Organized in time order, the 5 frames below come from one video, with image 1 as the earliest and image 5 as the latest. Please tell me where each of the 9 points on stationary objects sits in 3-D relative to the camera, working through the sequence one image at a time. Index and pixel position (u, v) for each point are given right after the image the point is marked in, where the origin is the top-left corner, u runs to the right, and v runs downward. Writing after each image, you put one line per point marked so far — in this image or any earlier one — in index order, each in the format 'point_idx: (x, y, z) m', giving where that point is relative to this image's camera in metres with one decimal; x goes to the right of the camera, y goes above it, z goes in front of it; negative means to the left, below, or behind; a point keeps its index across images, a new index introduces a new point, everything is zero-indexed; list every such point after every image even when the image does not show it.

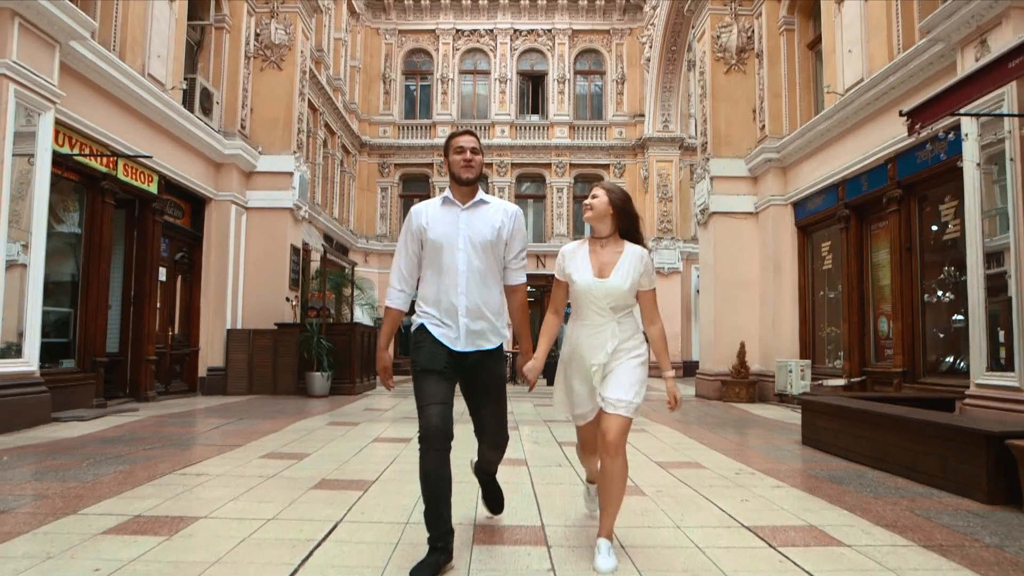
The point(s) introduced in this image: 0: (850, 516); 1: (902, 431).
0: (+1.9, -1.3, +4.0) m
1: (+2.8, -1.0, +5.2) m
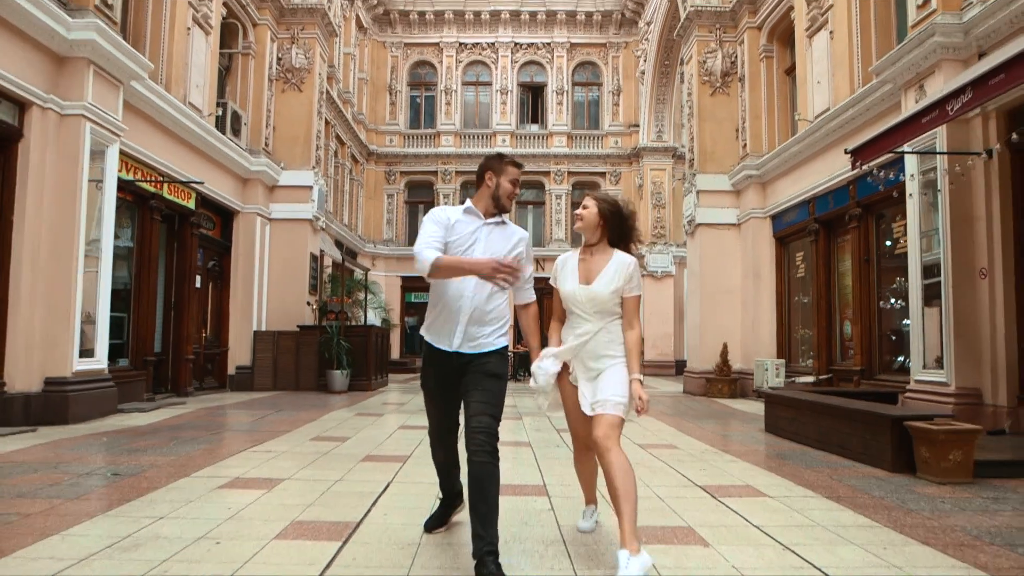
0: (+1.9, -1.4, +5.2) m
1: (+2.9, -1.1, +6.3) m
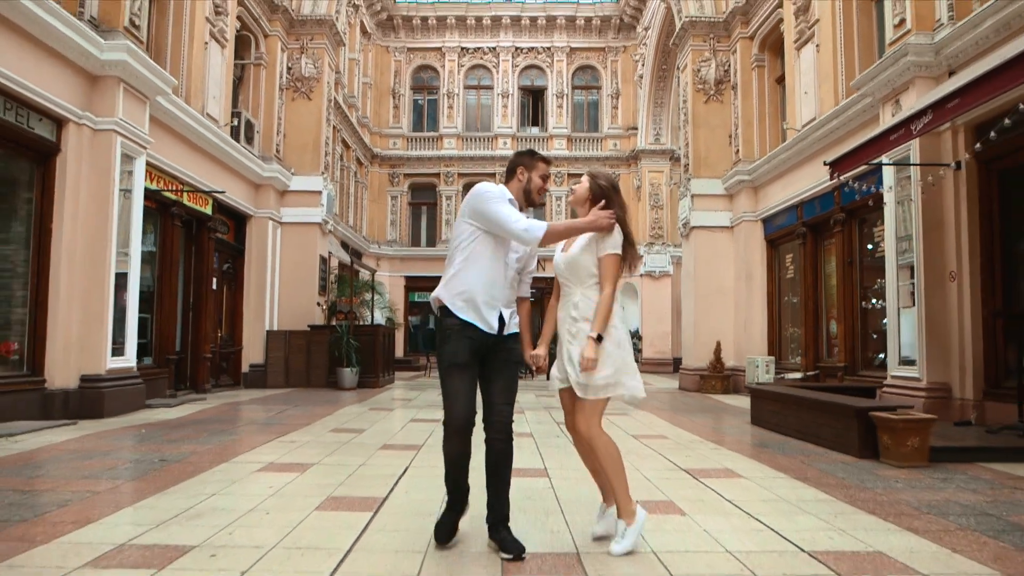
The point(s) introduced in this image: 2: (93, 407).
0: (+2.0, -1.4, +5.8) m
1: (+2.9, -1.2, +6.9) m
2: (-4.9, -1.4, +8.4) m
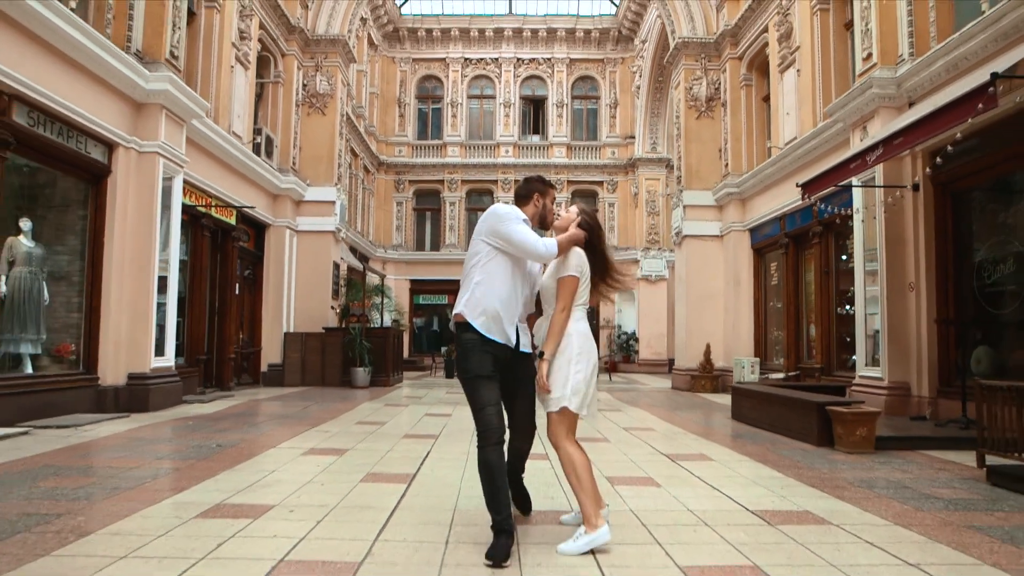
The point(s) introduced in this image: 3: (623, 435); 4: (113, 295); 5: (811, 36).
0: (+2.0, -1.5, +6.7) m
1: (+2.9, -1.3, +7.9) m
2: (-4.8, -1.5, +9.3) m
3: (+1.2, -1.6, +7.8) m
4: (-5.1, -0.1, +9.3) m
5: (+5.0, +4.2, +12.2) m
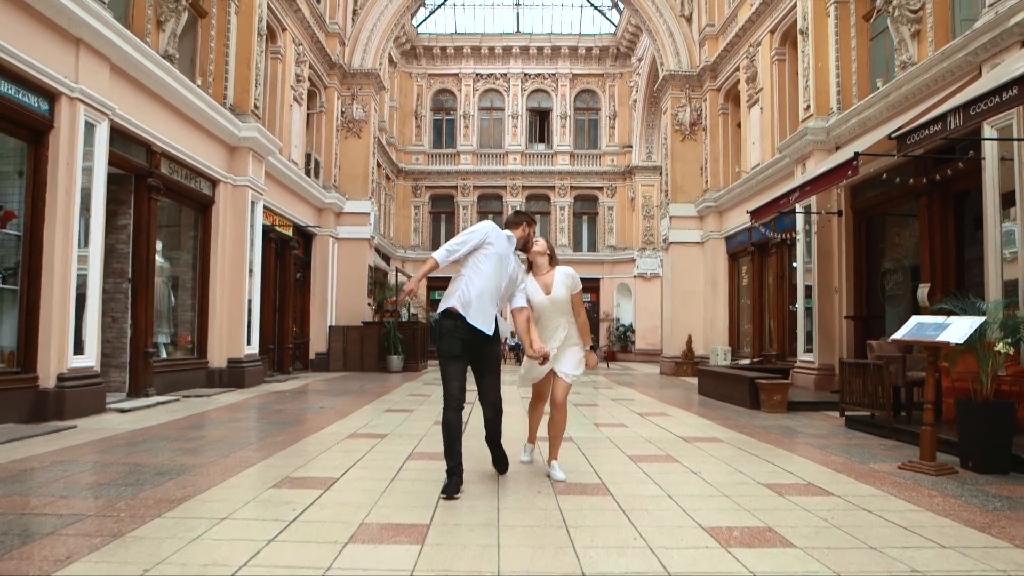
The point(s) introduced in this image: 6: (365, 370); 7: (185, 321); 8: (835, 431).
0: (+2.2, -1.6, +9.4) m
1: (+3.2, -1.3, +10.5) m
2: (-4.6, -1.5, +12.0) m
3: (+1.4, -1.7, +10.4) m
4: (-4.9, -0.2, +12.0) m
5: (+5.3, +4.2, +14.8) m
6: (-3.7, -2.1, +18.0) m
7: (-5.2, -0.5, +11.5) m
8: (+3.4, -1.5, +7.5) m
